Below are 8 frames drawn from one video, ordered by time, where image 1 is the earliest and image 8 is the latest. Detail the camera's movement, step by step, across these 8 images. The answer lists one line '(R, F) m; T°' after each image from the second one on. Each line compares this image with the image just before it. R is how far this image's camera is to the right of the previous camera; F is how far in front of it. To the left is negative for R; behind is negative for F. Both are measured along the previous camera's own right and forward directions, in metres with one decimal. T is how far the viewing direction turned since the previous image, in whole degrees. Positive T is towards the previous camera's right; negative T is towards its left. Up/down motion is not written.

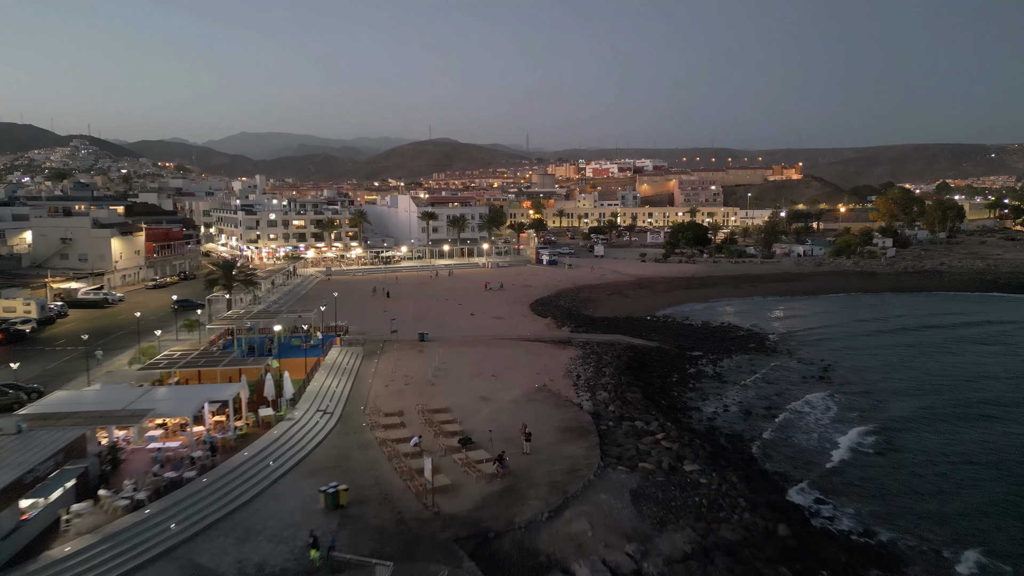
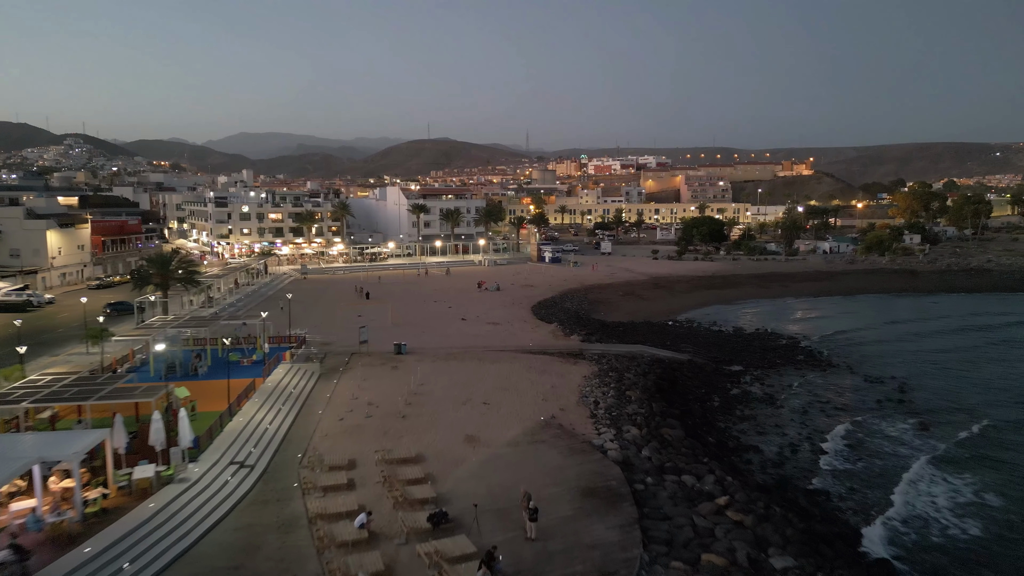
(+0.1, +6.8) m; 0°
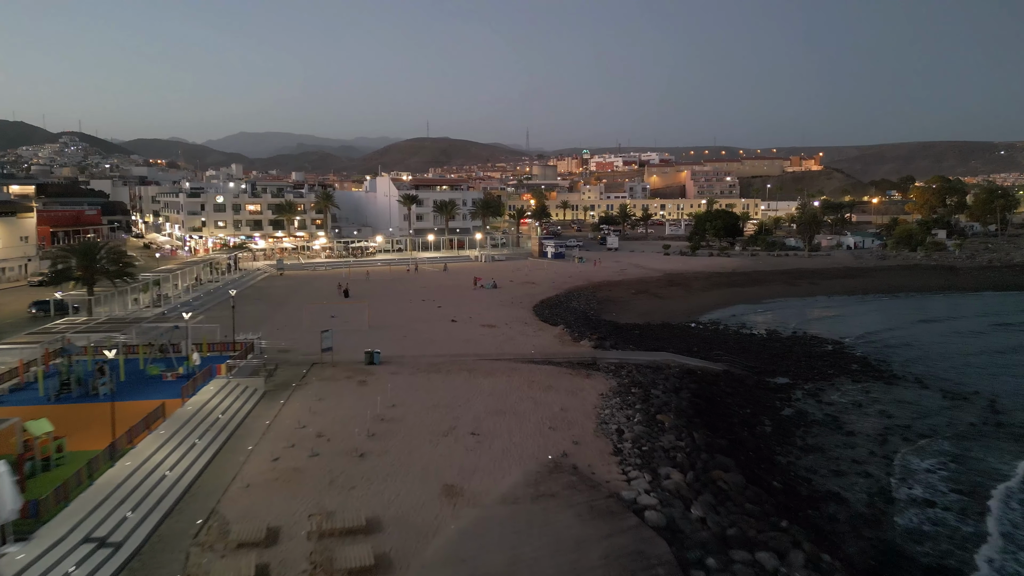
(+0.1, +5.3) m; 0°
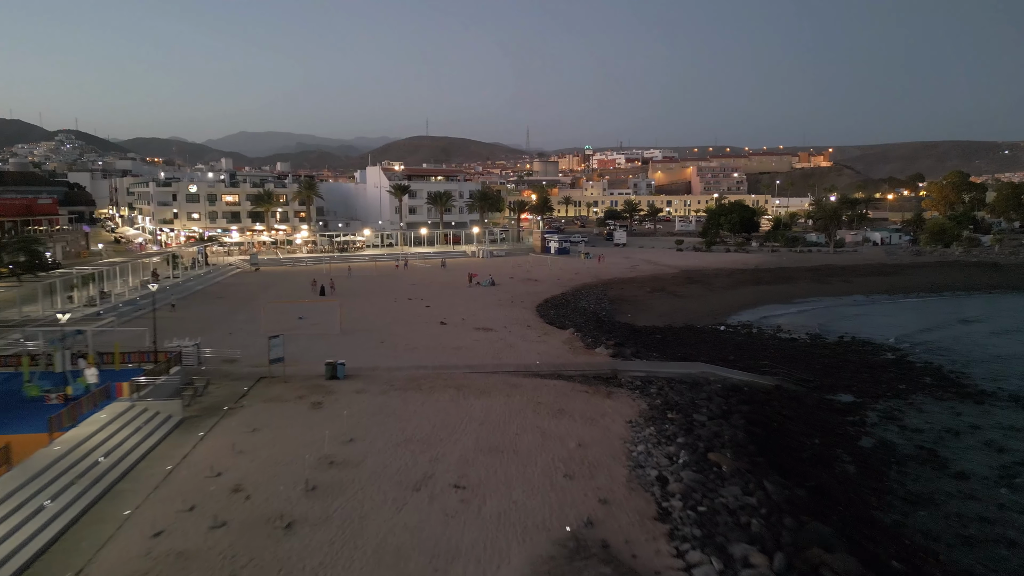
(0.0, +4.8) m; 0°
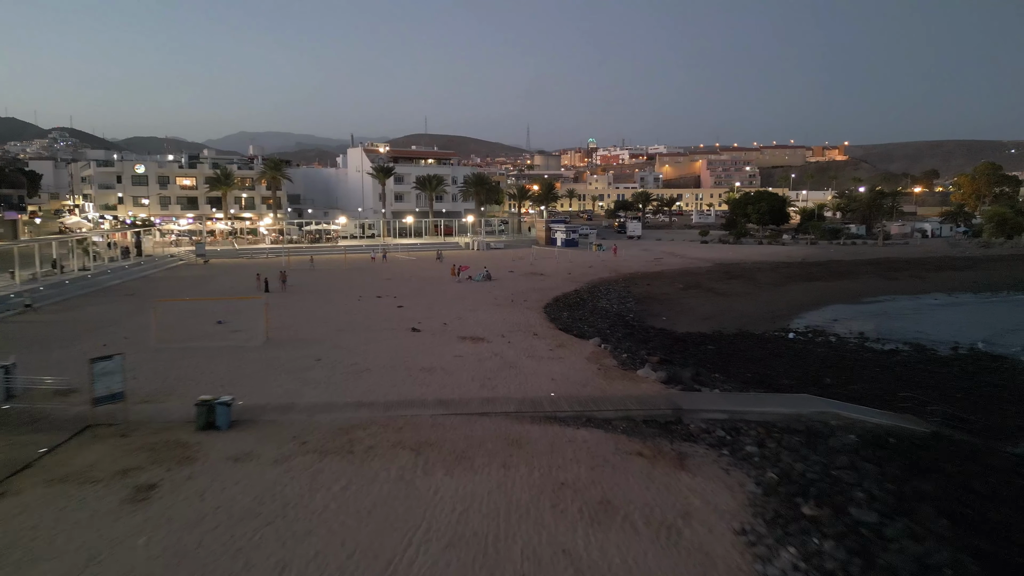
(0.0, +7.4) m; 0°
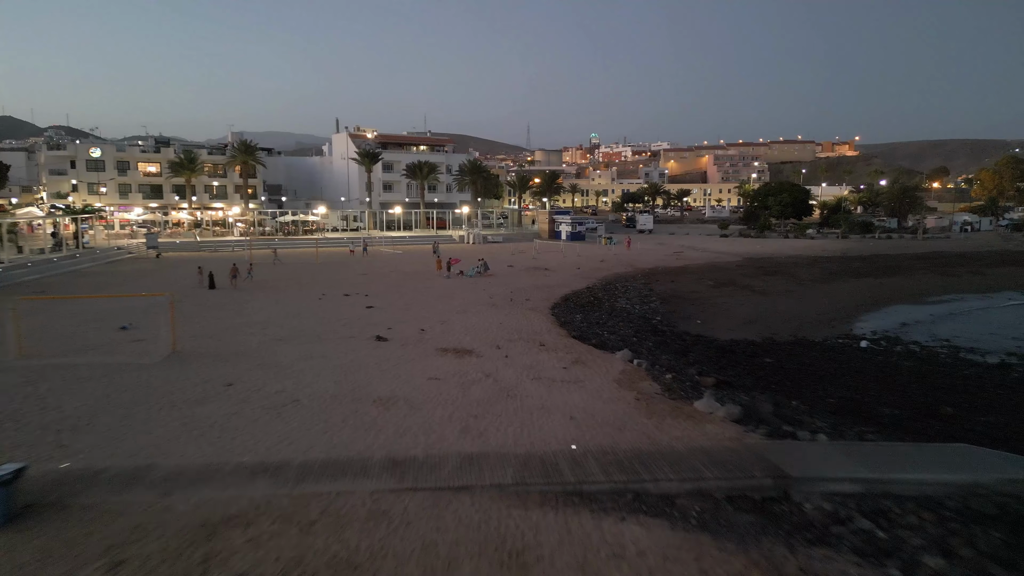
(0.0, +4.7) m; 0°
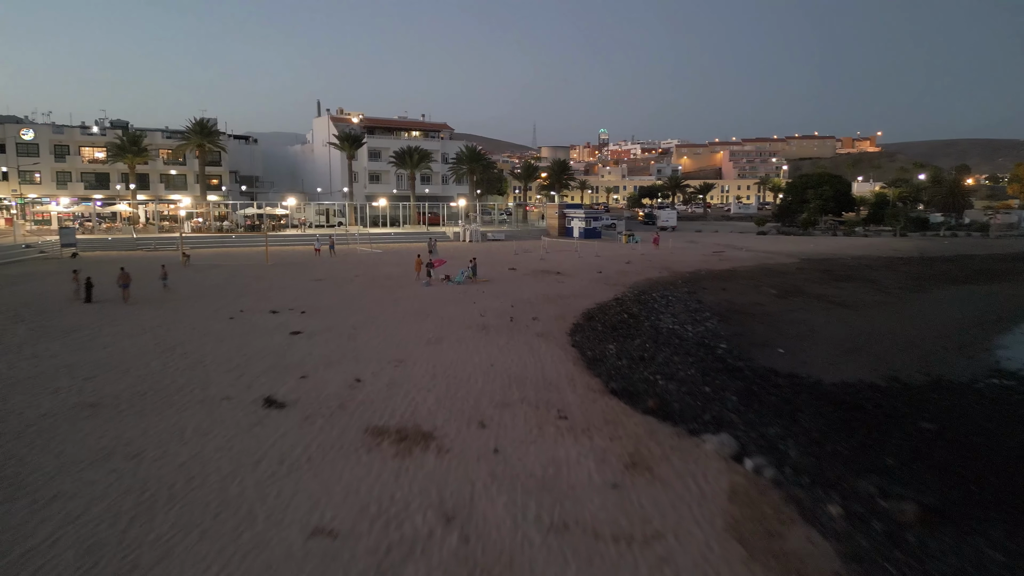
(+0.1, +6.1) m; 0°
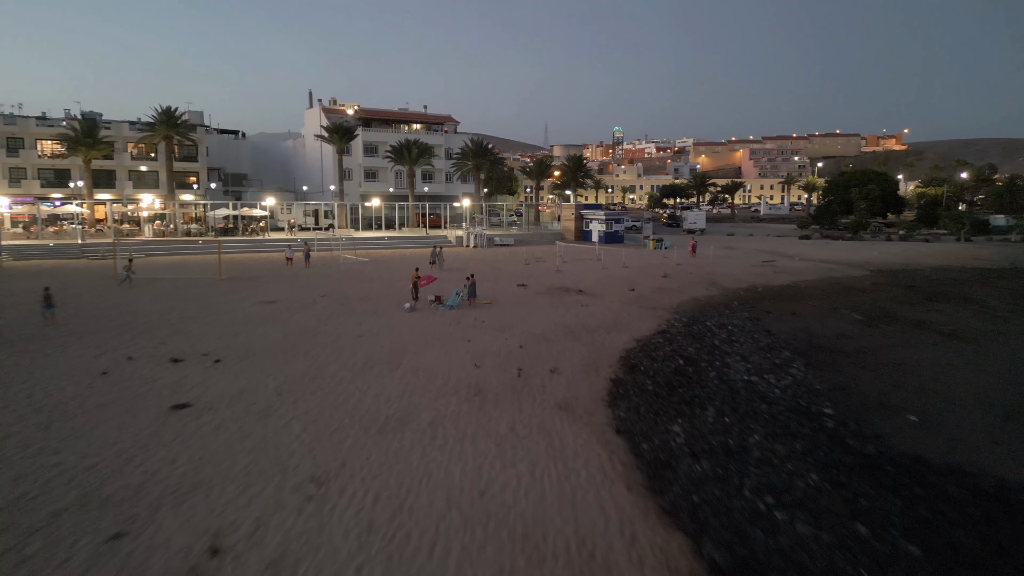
(0.0, +4.4) m; -1°
